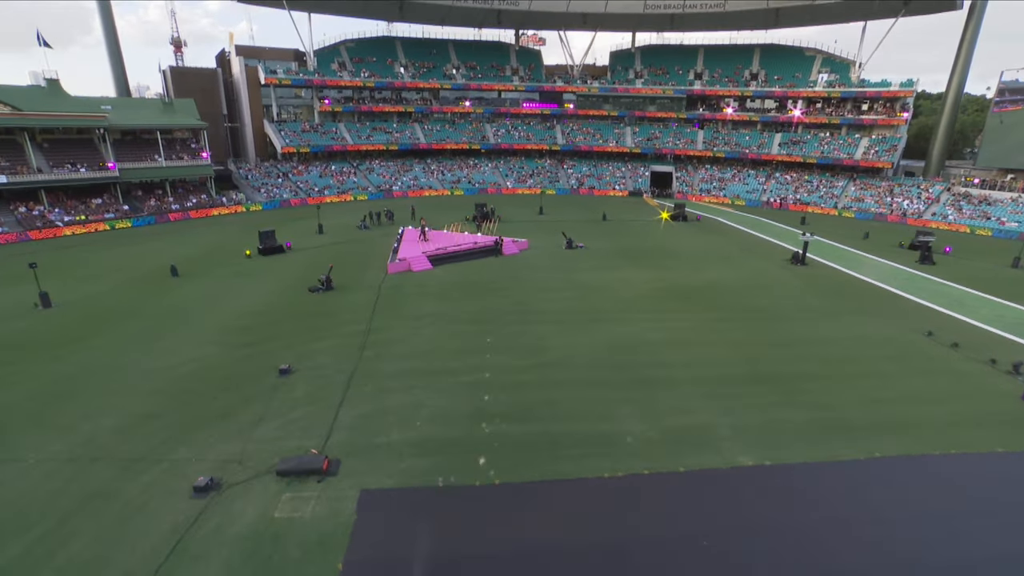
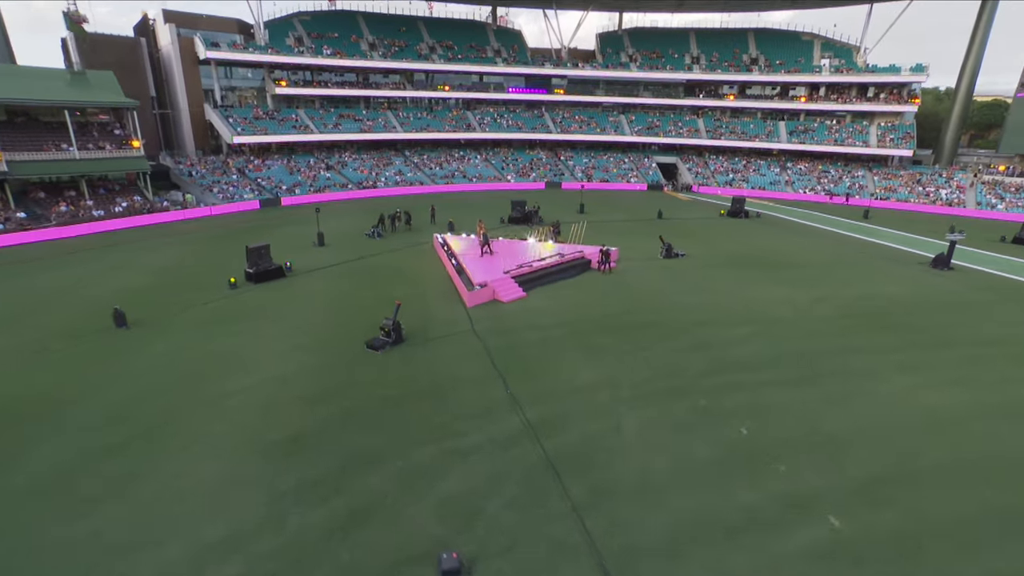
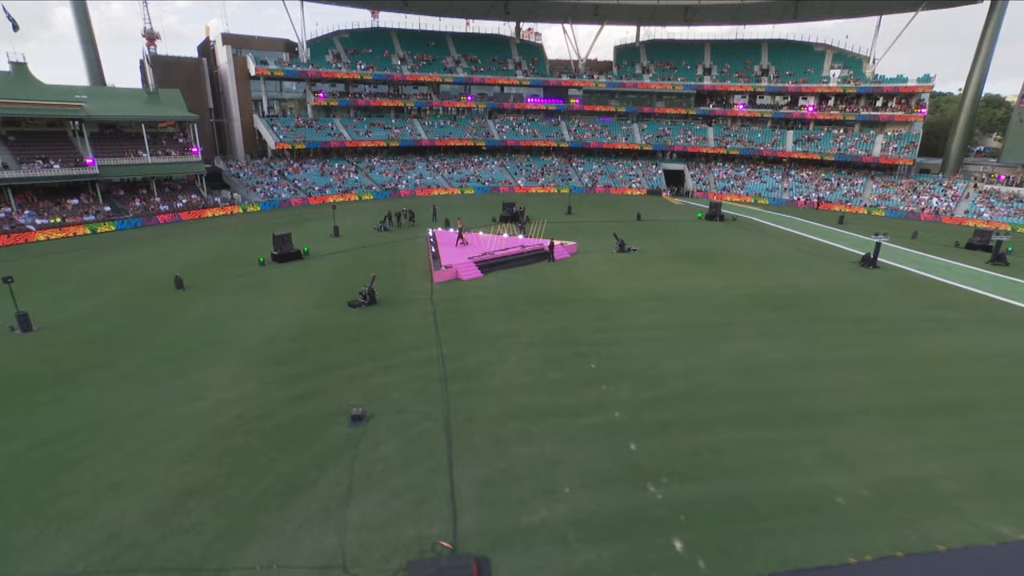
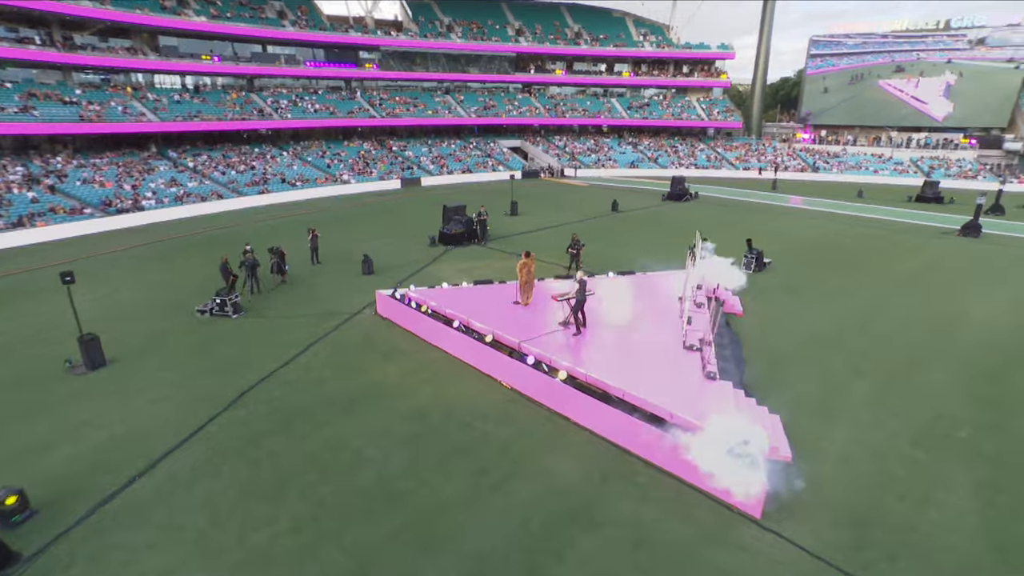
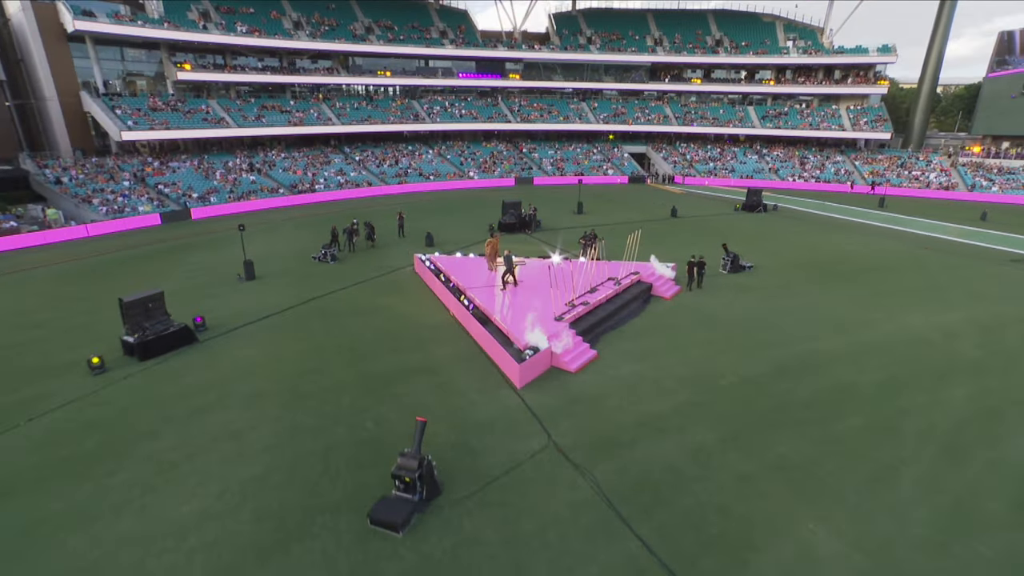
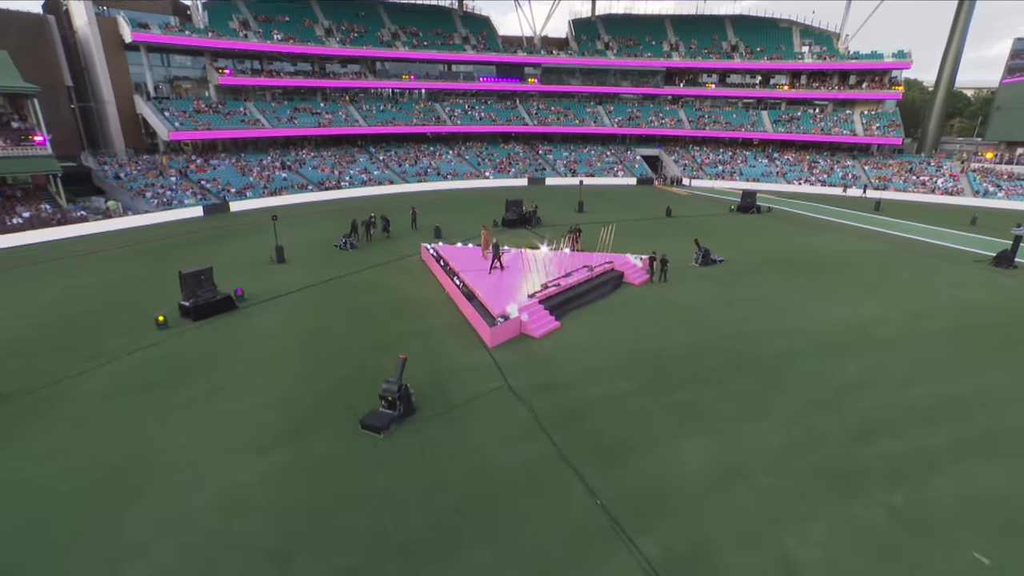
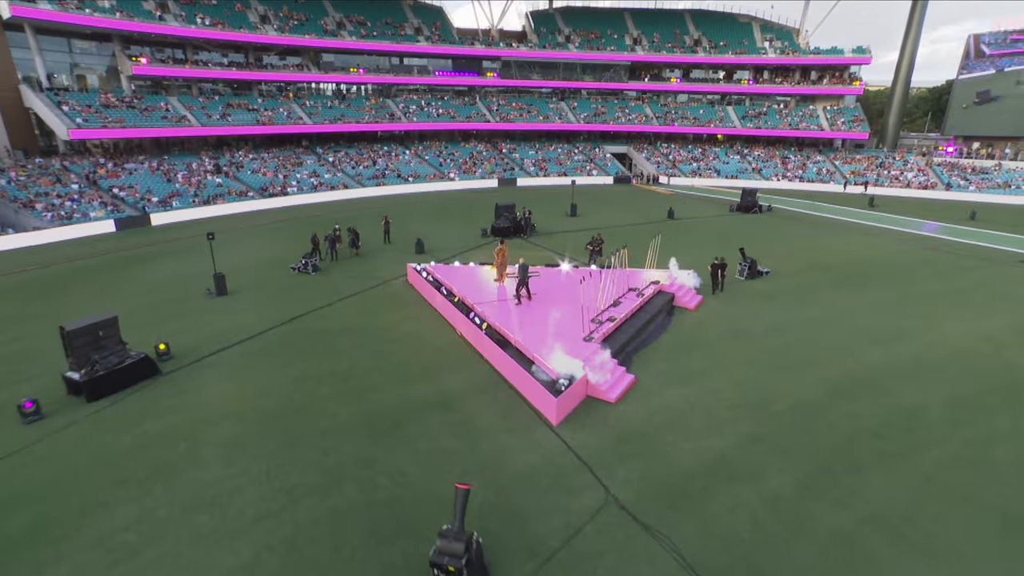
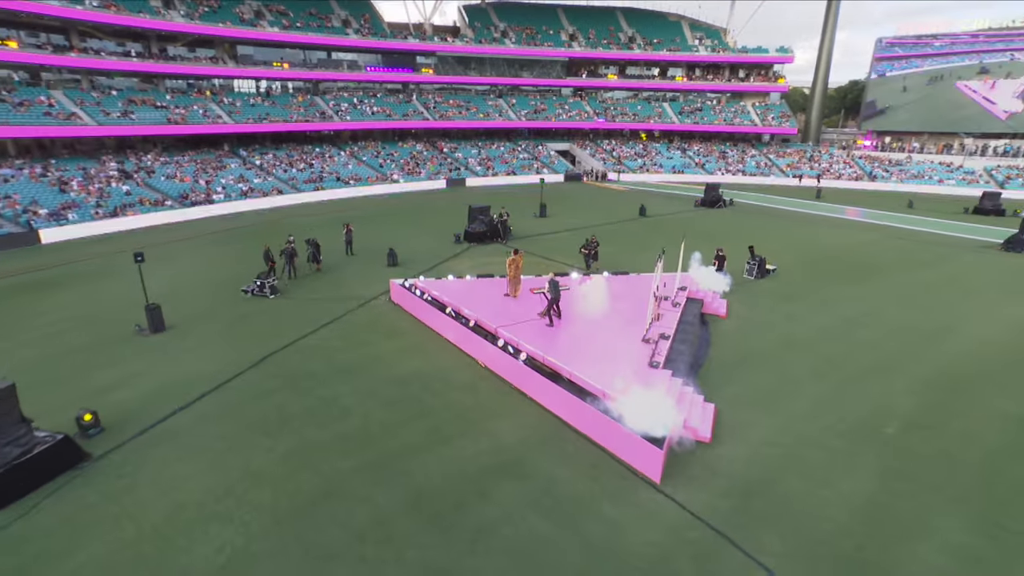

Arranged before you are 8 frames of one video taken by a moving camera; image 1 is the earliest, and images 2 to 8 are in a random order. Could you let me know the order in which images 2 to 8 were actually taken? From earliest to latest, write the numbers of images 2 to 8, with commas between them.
3, 2, 6, 5, 7, 8, 4
